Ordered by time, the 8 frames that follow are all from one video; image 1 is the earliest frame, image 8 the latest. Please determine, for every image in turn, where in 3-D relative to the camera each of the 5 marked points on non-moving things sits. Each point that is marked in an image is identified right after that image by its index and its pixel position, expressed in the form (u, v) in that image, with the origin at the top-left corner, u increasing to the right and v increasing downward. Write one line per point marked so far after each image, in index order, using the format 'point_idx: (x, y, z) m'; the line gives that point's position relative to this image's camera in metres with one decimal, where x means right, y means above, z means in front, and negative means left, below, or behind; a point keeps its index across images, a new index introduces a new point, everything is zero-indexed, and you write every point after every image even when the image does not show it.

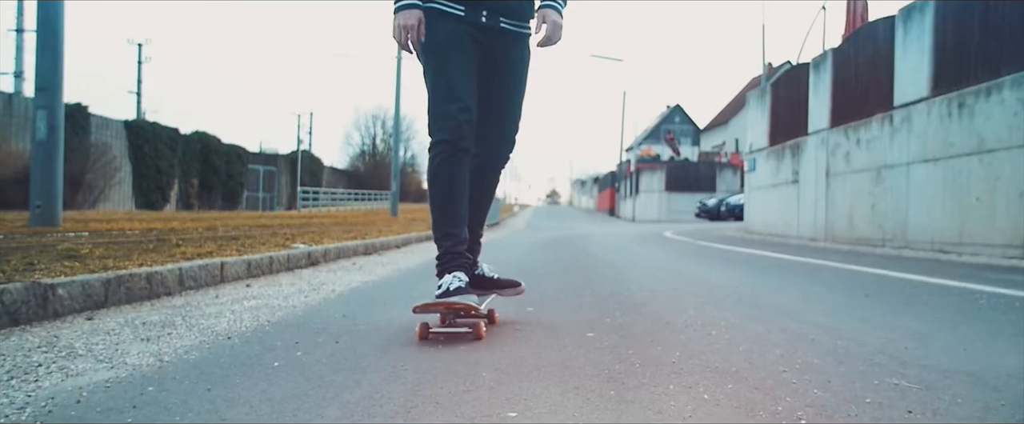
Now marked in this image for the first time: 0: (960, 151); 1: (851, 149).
0: (+4.7, +0.6, +9.5) m
1: (+4.7, +0.9, +12.6) m
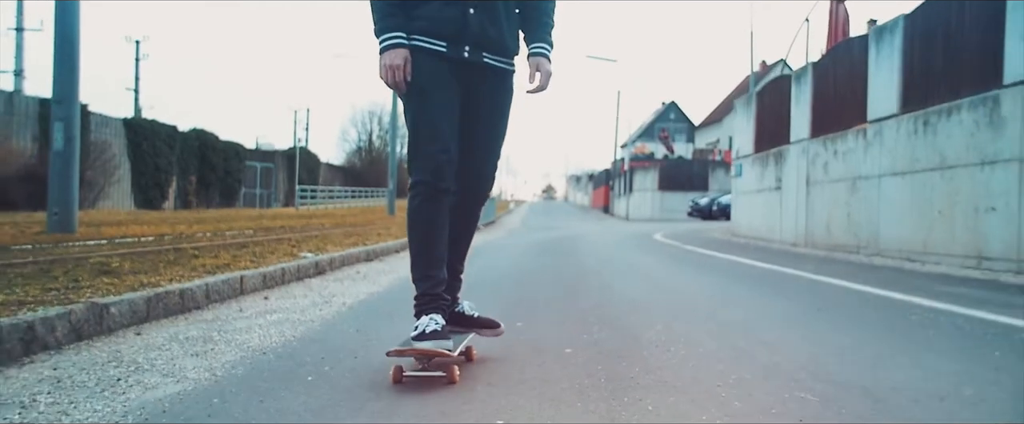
0: (+4.6, +0.5, +10.1) m
1: (+4.7, +0.8, +13.3) m
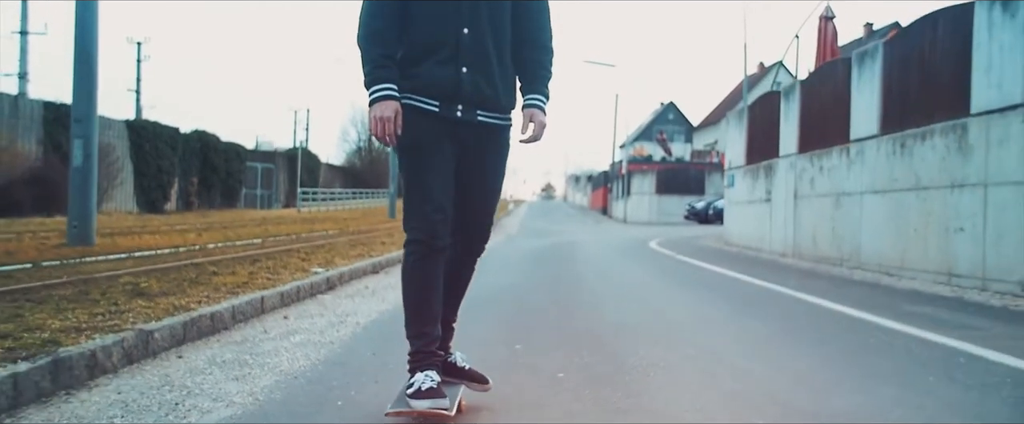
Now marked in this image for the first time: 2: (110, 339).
0: (+4.6, +0.3, +10.7) m
1: (+4.7, +0.6, +13.9) m
2: (-2.1, -0.7, +4.7) m
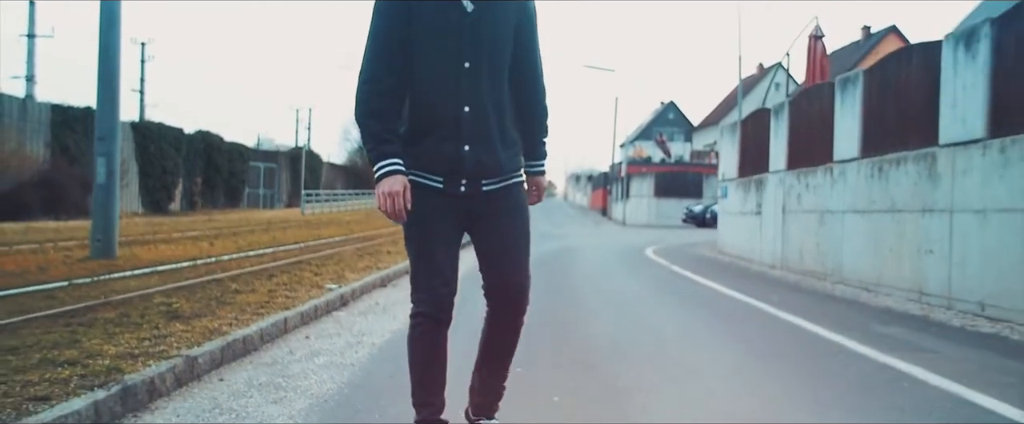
0: (+4.6, +0.1, +11.4) m
1: (+4.7, +0.3, +14.6) m
2: (-2.1, -0.9, +5.4) m
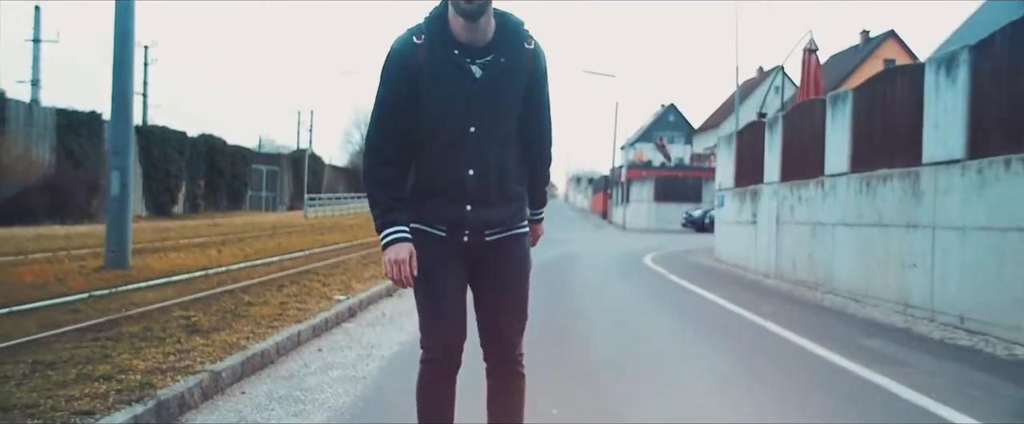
0: (+4.7, -0.1, +11.8) m
1: (+4.7, +0.1, +15.0) m
2: (-2.1, -1.1, +5.9) m
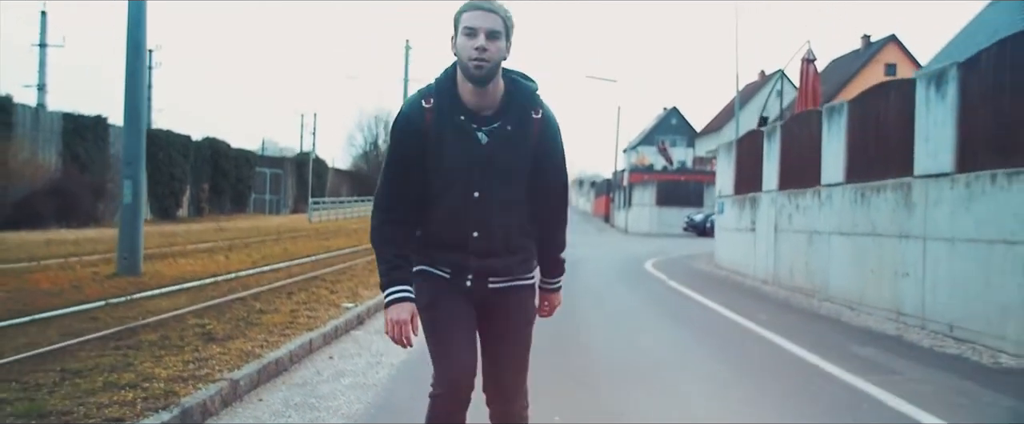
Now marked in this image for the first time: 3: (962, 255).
0: (+4.7, -0.3, +12.1) m
1: (+4.7, 0.0, +15.3) m
2: (-2.1, -1.2, +6.2) m
3: (+4.6, -0.4, +9.2) m
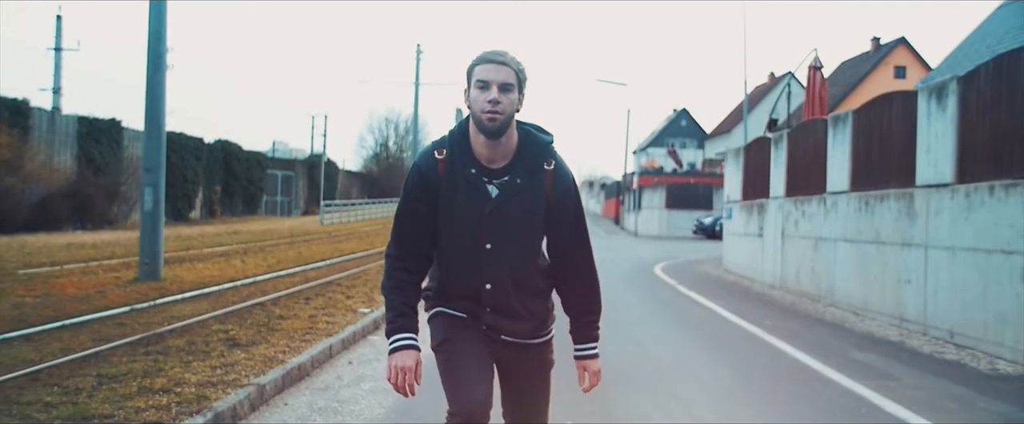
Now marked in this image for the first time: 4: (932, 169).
0: (+4.9, -0.4, +12.4) m
1: (+4.9, -0.1, +15.5) m
2: (-2.0, -1.3, +6.5) m
3: (+4.7, -0.5, +9.5) m
4: (+4.8, +0.5, +10.3) m
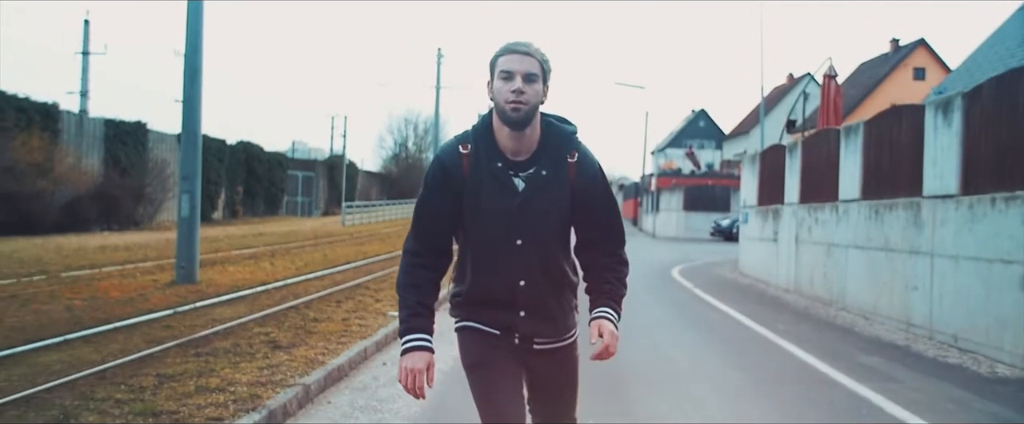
0: (+5.2, -0.5, +12.8) m
1: (+5.3, -0.2, +16.0) m
2: (-1.8, -1.4, +7.1) m
3: (+5.0, -0.7, +9.9) m
4: (+5.1, +0.4, +10.8) m
